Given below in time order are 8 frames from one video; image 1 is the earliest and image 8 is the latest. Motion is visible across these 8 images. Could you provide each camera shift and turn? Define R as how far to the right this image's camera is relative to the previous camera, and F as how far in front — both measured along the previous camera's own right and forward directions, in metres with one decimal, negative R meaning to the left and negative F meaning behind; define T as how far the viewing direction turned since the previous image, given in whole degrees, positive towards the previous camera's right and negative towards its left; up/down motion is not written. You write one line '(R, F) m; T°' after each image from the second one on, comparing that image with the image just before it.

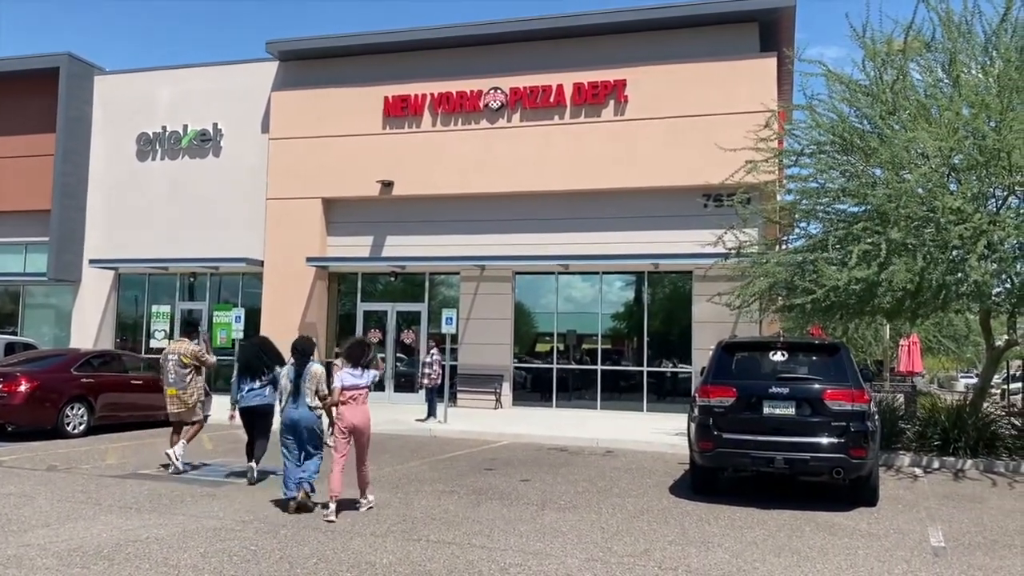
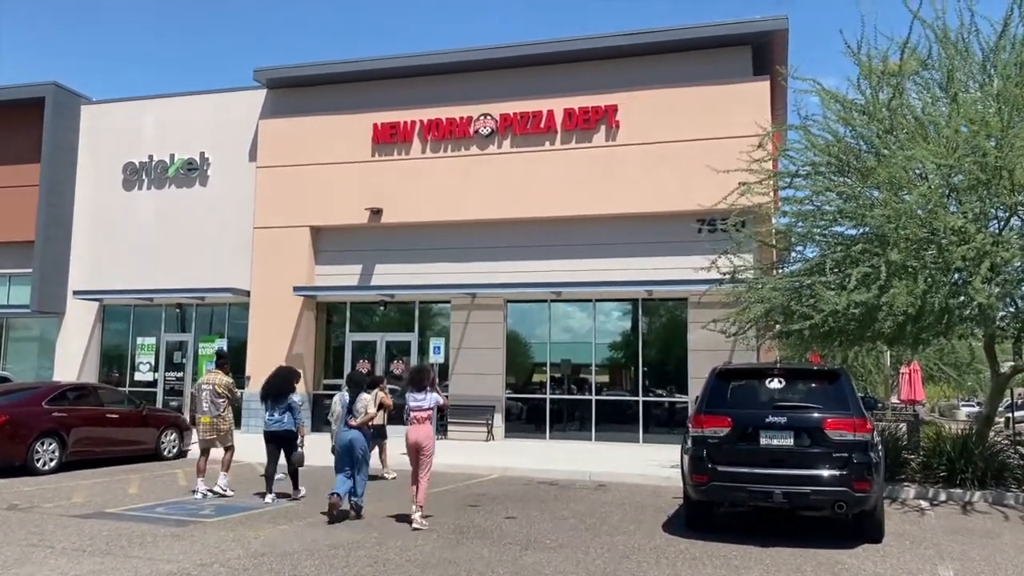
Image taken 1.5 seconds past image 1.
(+0.2, +0.5) m; 0°
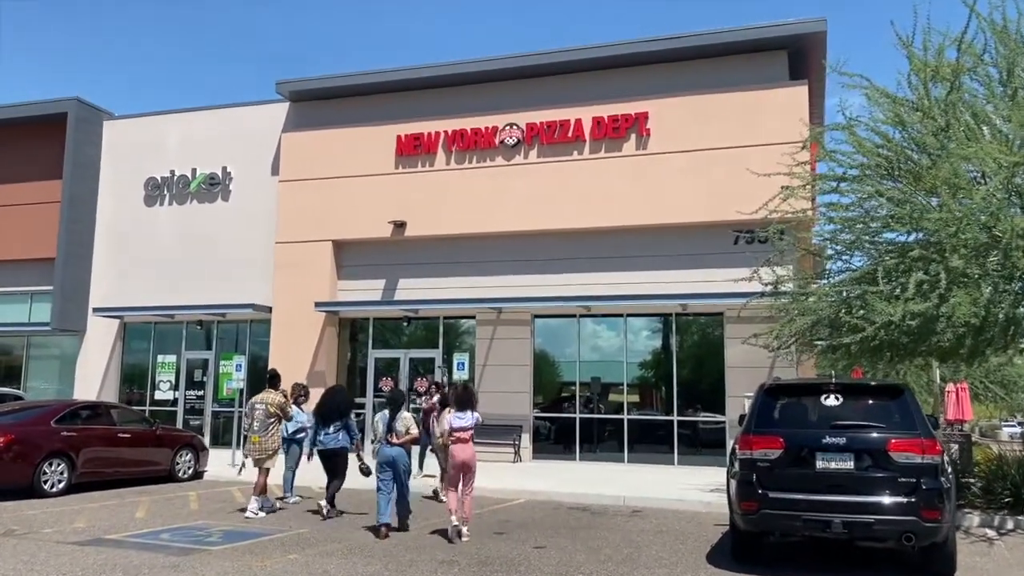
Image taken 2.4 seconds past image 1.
(0.0, +0.7) m; -2°
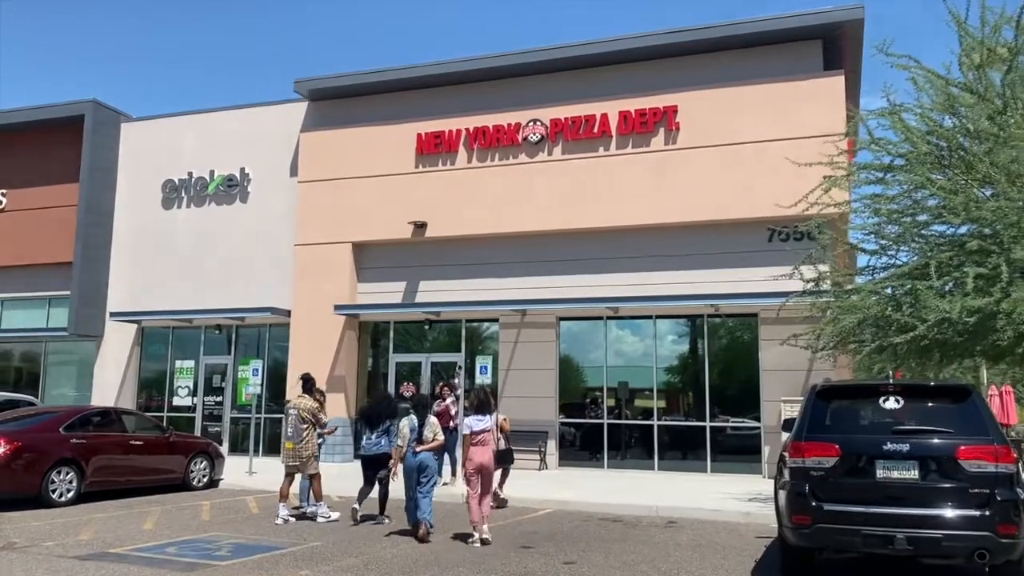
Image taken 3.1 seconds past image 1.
(0.0, +0.6) m; -1°
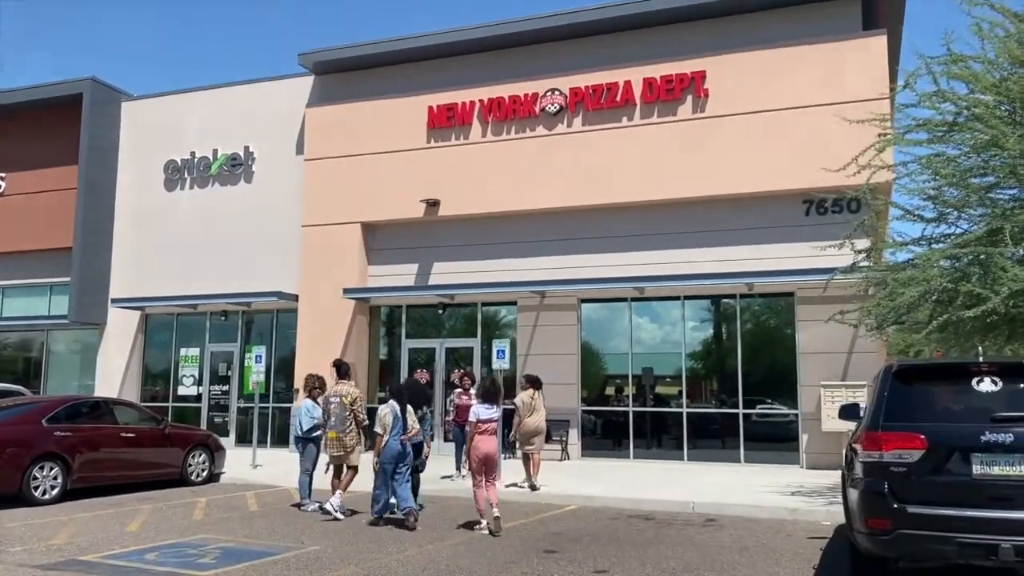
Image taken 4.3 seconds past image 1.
(0.0, +1.1) m; -1°
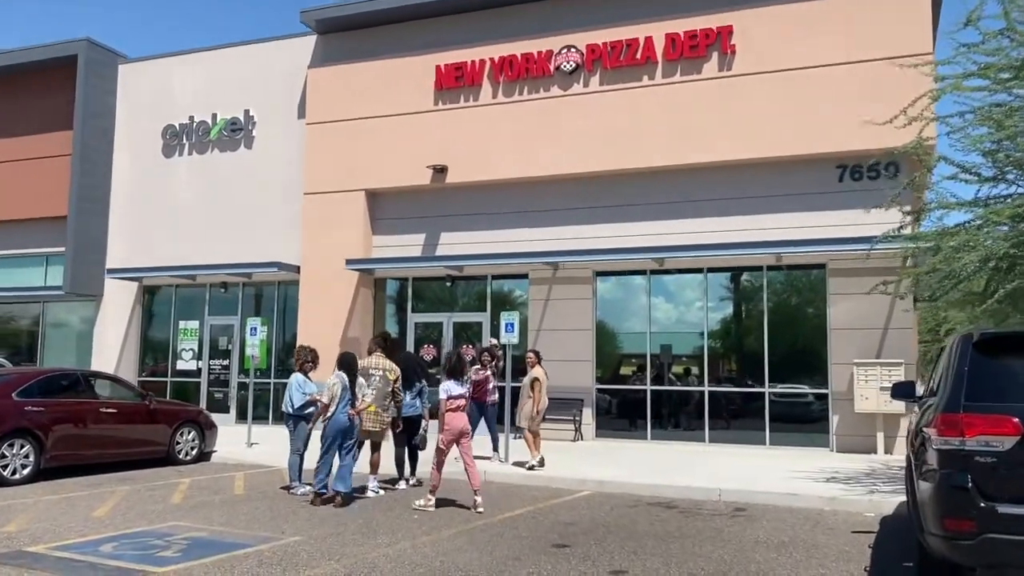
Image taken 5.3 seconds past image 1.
(+0.1, +1.1) m; -1°
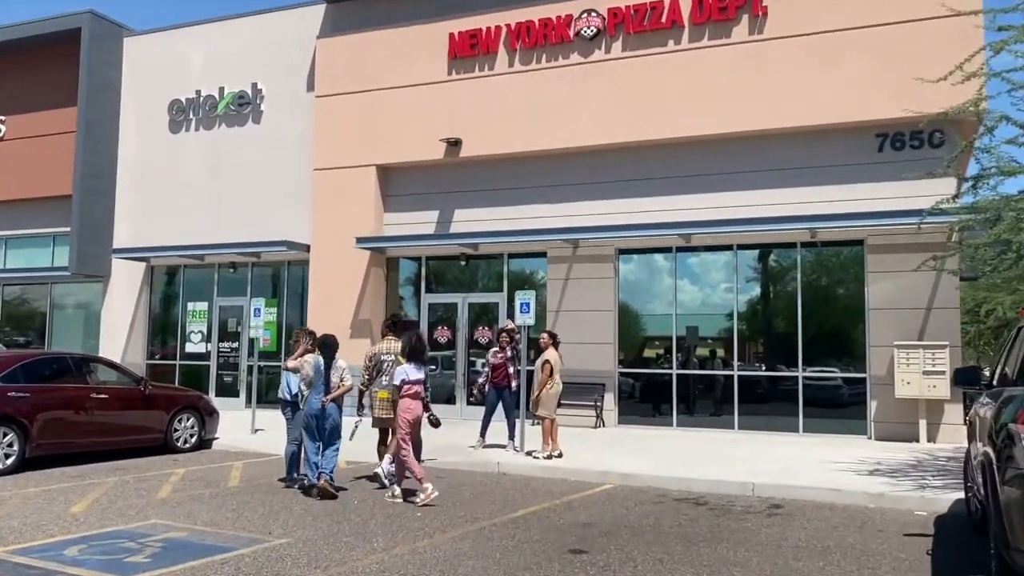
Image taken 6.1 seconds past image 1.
(+0.1, +0.9) m; -1°
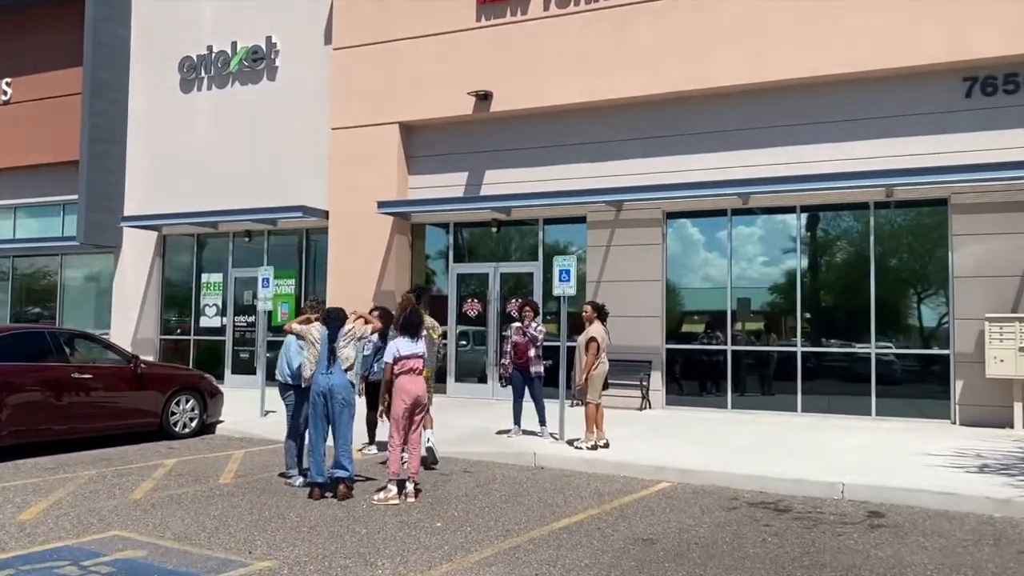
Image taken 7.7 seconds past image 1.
(-0.1, +1.6) m; -2°
